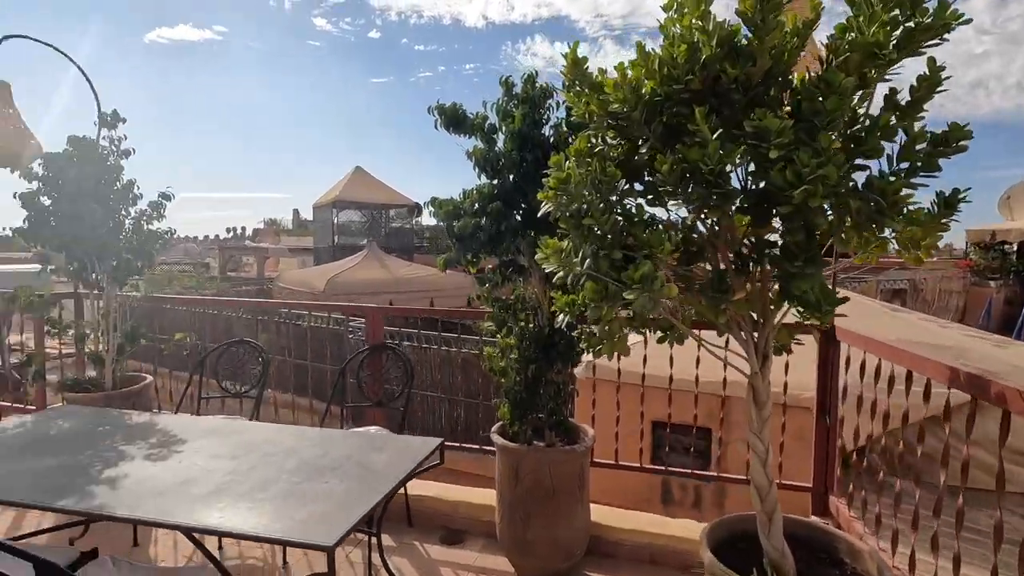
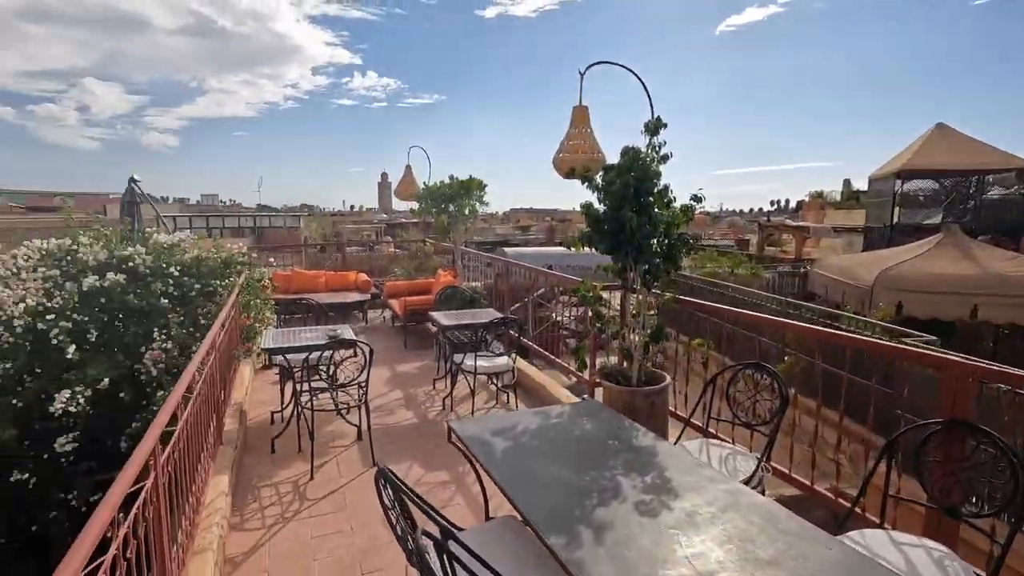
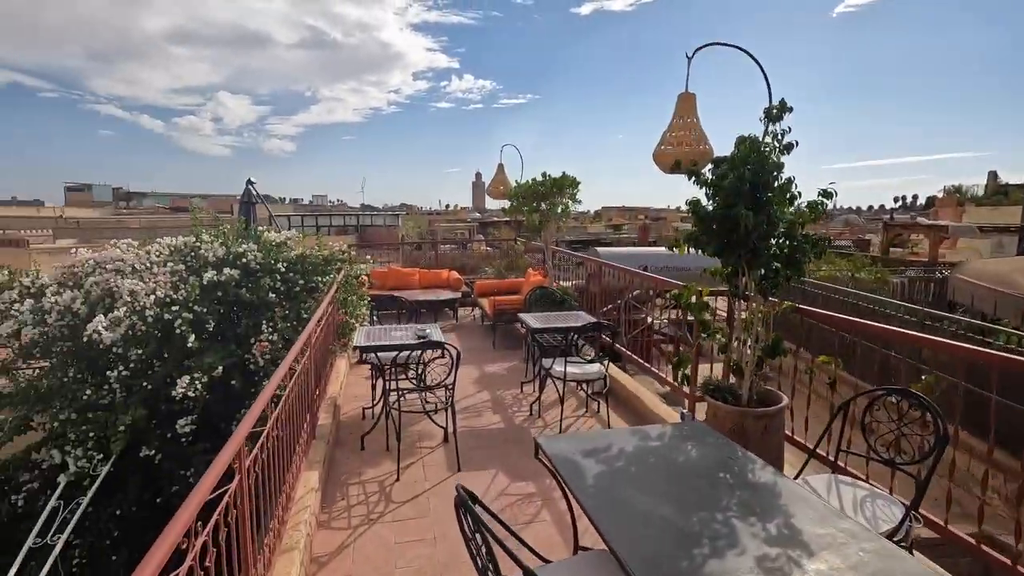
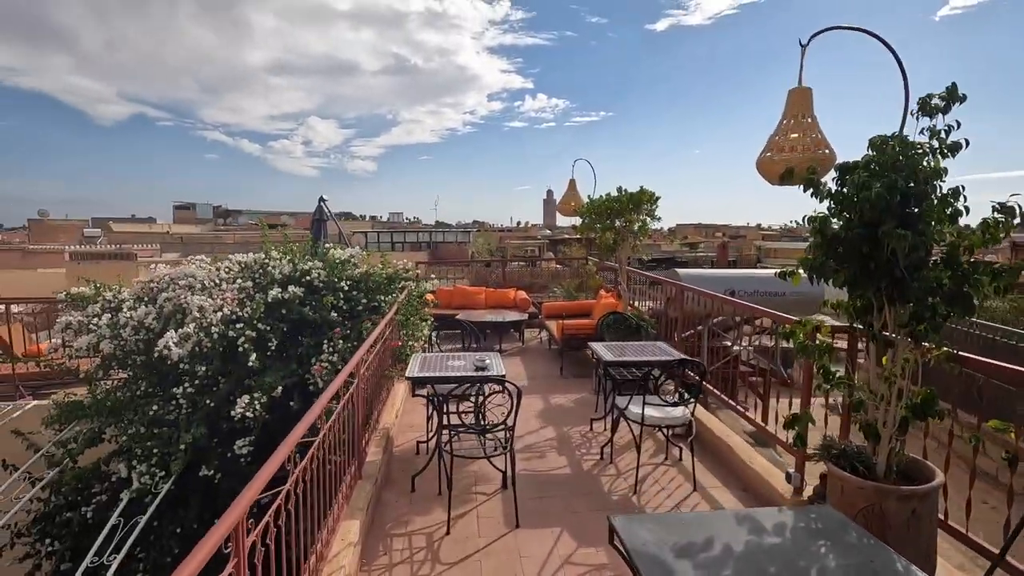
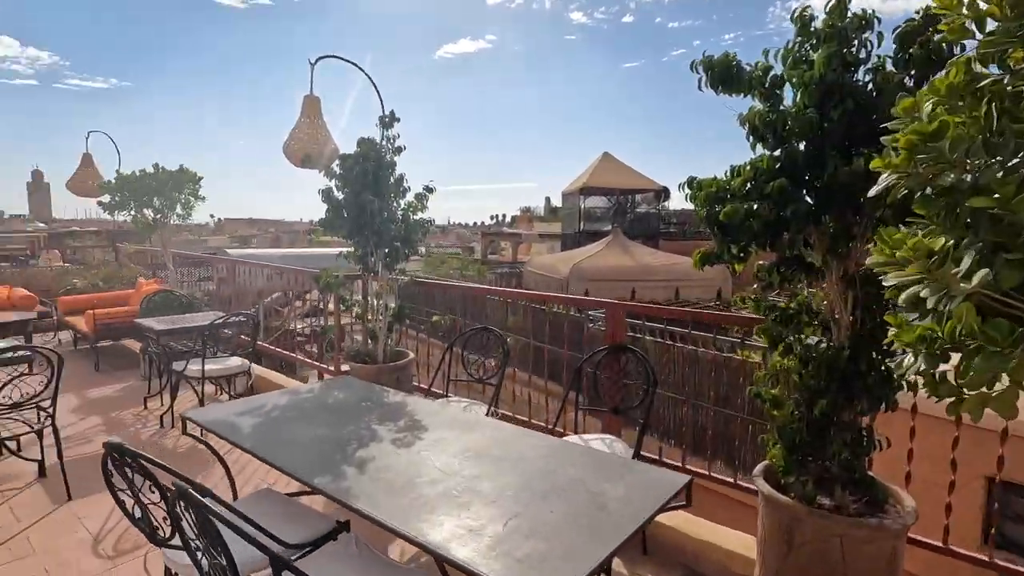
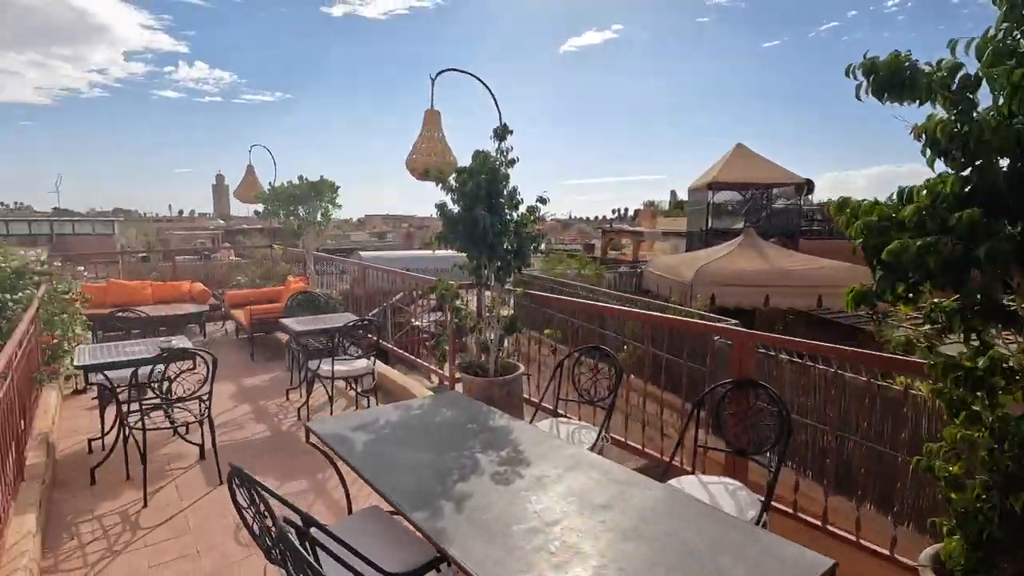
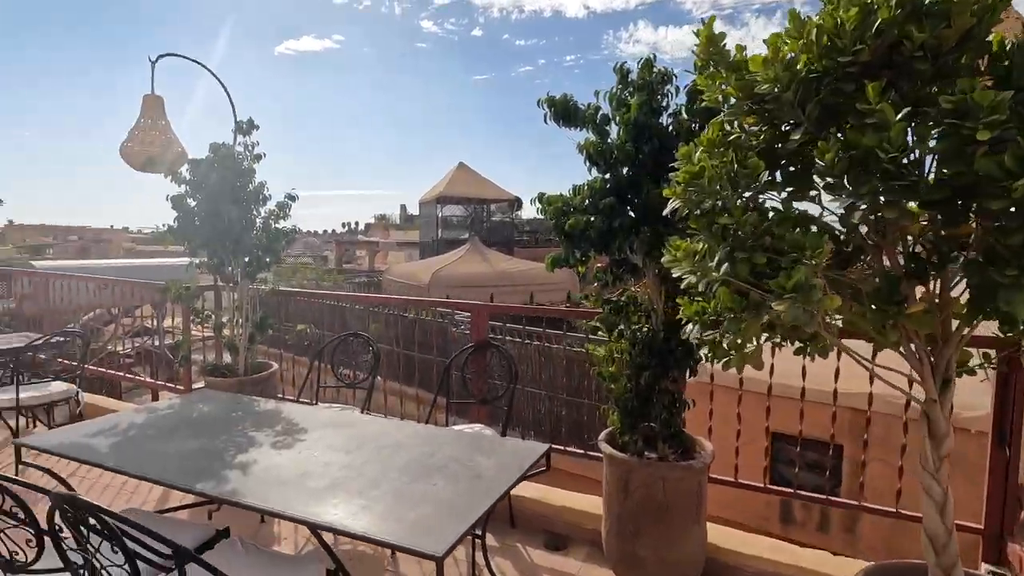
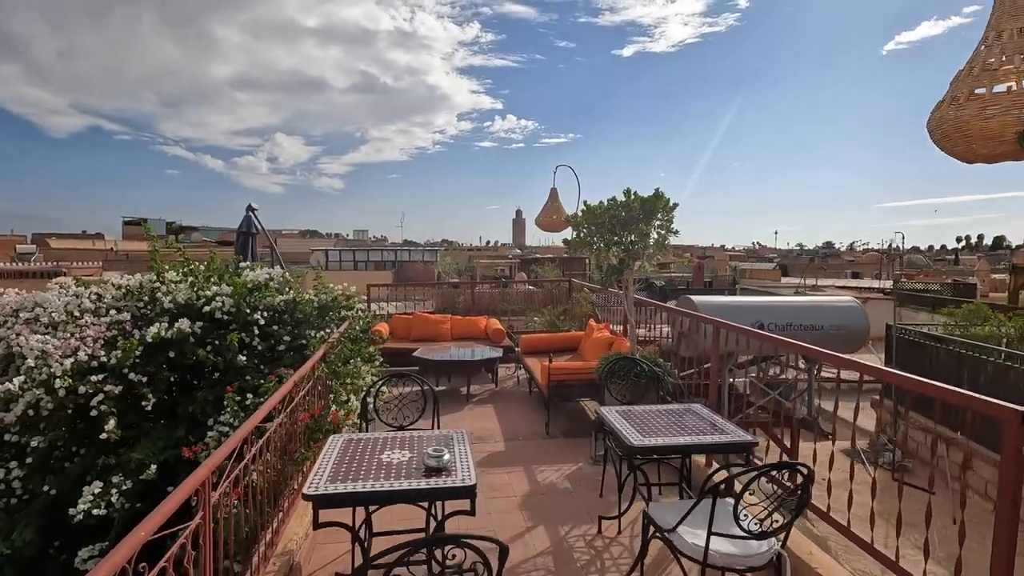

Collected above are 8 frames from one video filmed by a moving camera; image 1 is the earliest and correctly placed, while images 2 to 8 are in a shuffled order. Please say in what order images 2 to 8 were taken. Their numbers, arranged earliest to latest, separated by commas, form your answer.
7, 5, 6, 2, 3, 4, 8
